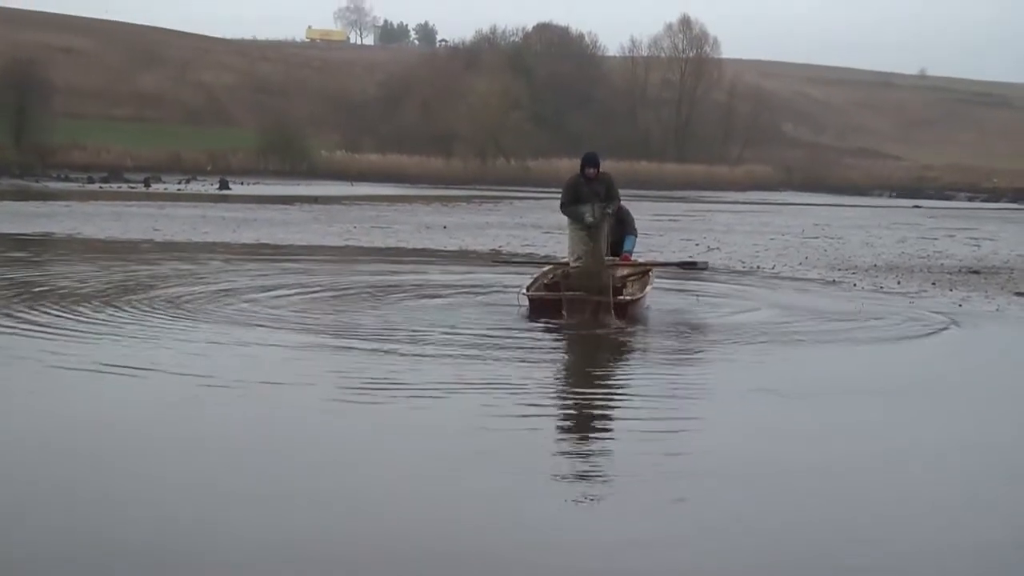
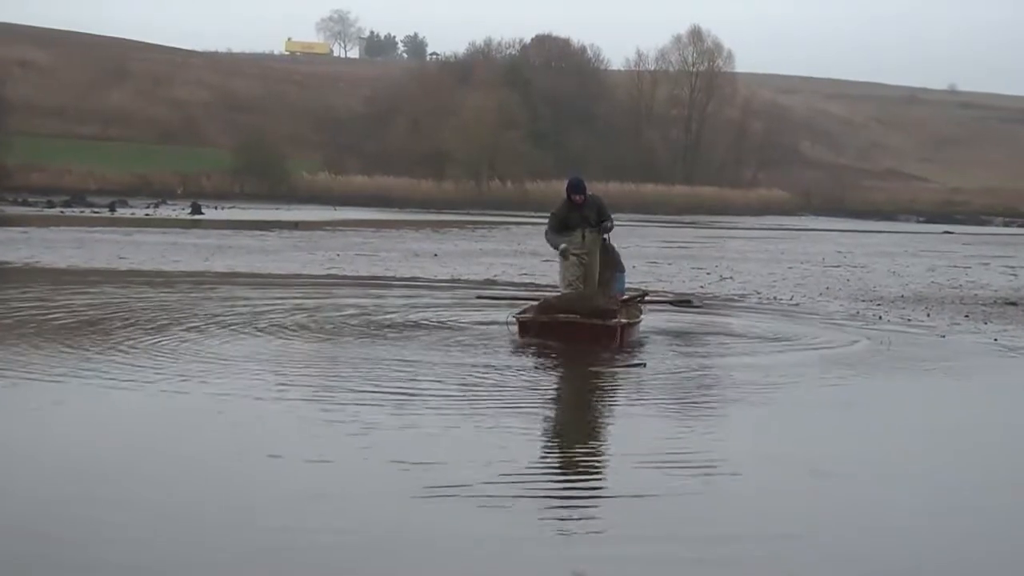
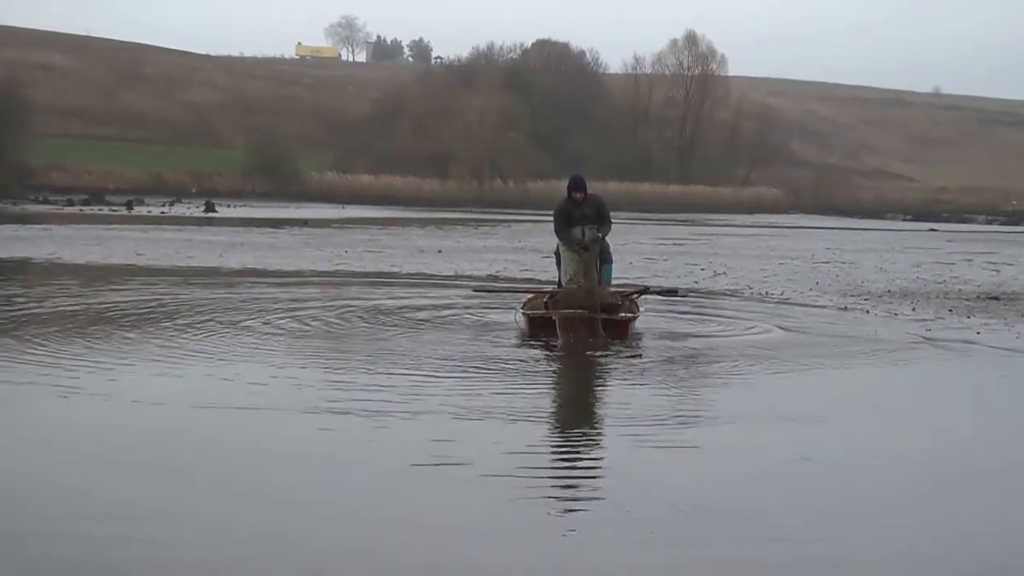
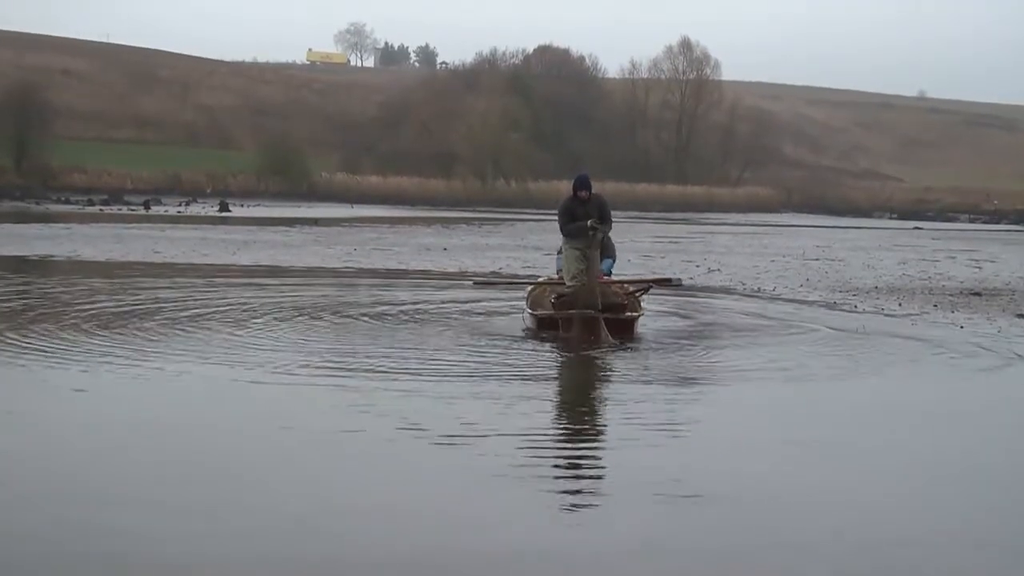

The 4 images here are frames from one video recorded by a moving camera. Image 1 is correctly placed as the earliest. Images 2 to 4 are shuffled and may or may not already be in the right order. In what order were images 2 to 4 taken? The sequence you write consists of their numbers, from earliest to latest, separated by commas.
4, 3, 2
